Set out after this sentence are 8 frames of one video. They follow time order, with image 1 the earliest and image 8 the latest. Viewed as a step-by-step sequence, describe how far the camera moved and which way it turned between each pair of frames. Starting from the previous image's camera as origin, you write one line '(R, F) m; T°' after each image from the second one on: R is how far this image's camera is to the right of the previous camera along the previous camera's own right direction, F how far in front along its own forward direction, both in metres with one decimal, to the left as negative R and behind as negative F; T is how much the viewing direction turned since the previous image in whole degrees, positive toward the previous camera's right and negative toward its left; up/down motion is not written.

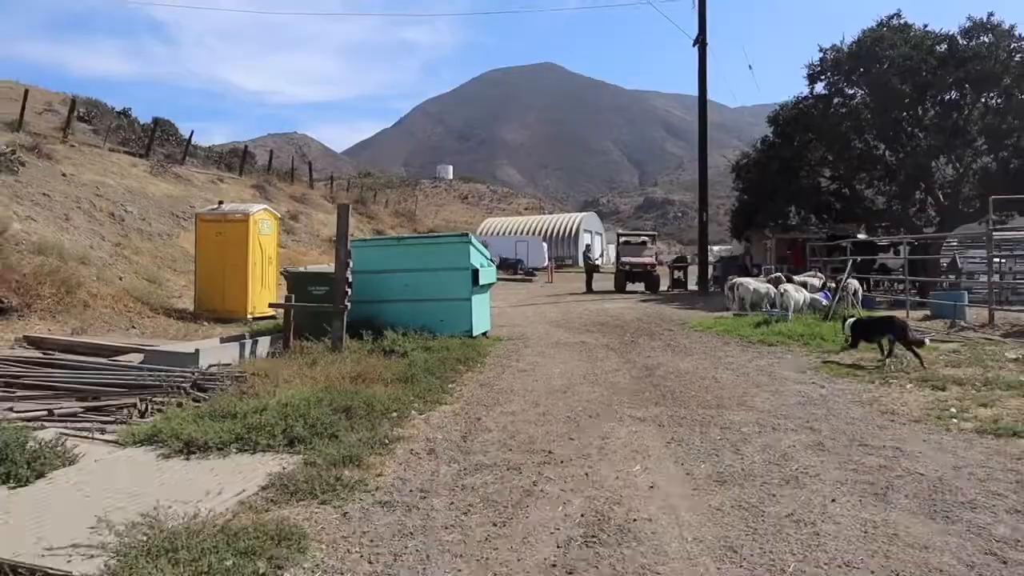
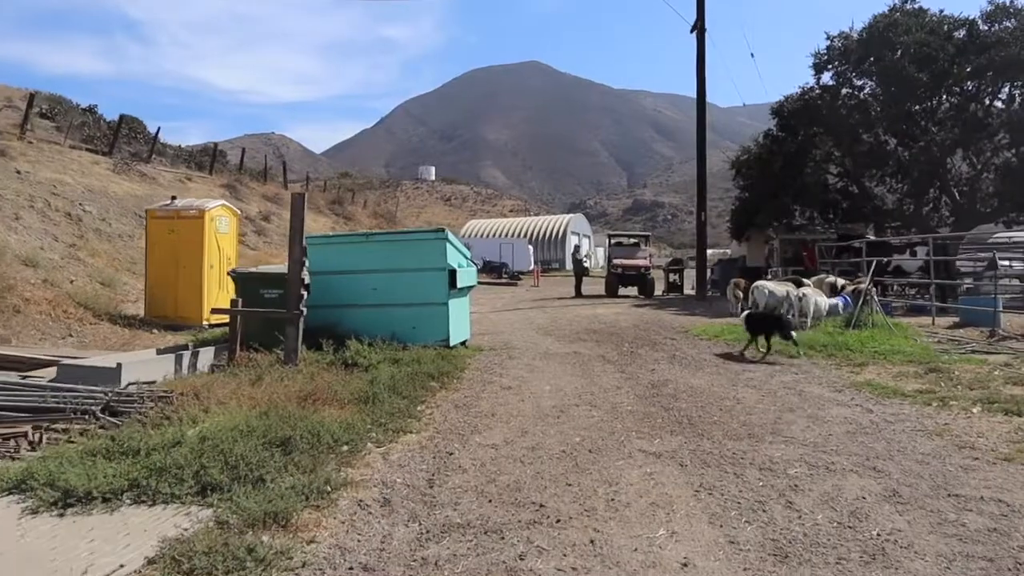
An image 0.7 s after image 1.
(+0.1, +3.2) m; +1°
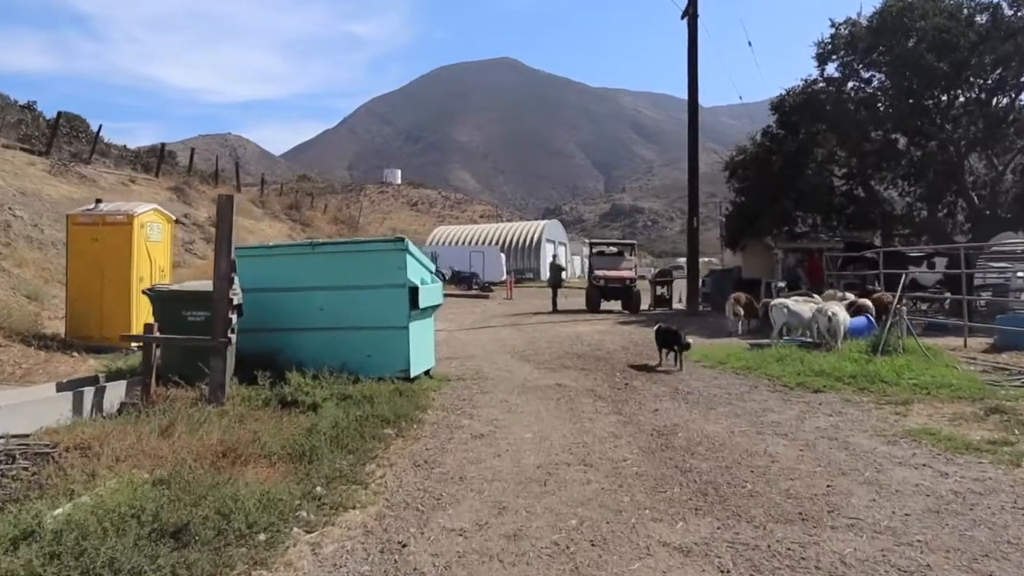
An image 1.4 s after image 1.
(0.0, +3.2) m; +2°
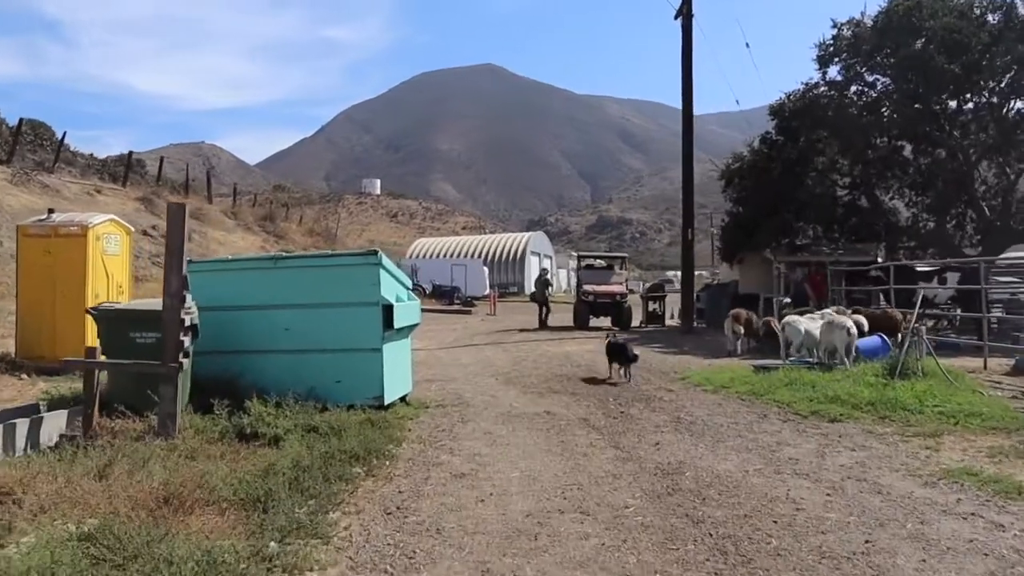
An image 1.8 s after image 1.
(0.0, +1.6) m; +1°
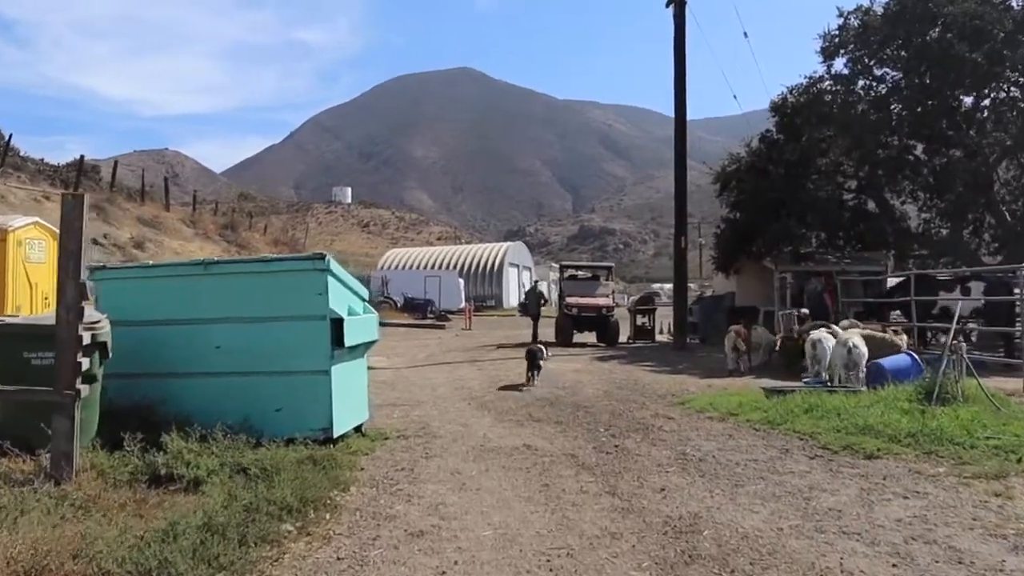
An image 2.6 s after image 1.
(+0.1, +2.5) m; +1°
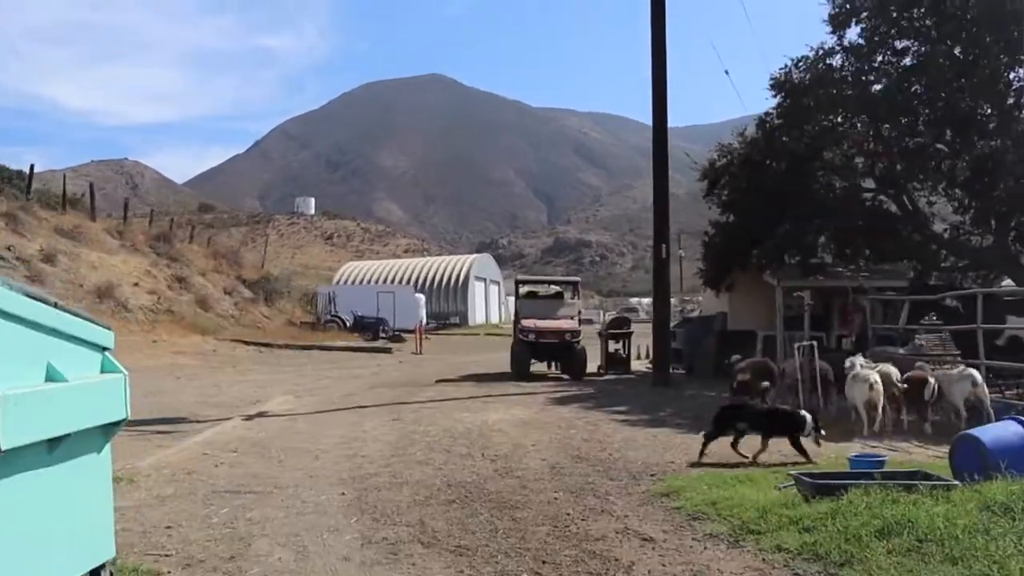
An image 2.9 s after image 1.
(+0.6, +4.4) m; +1°
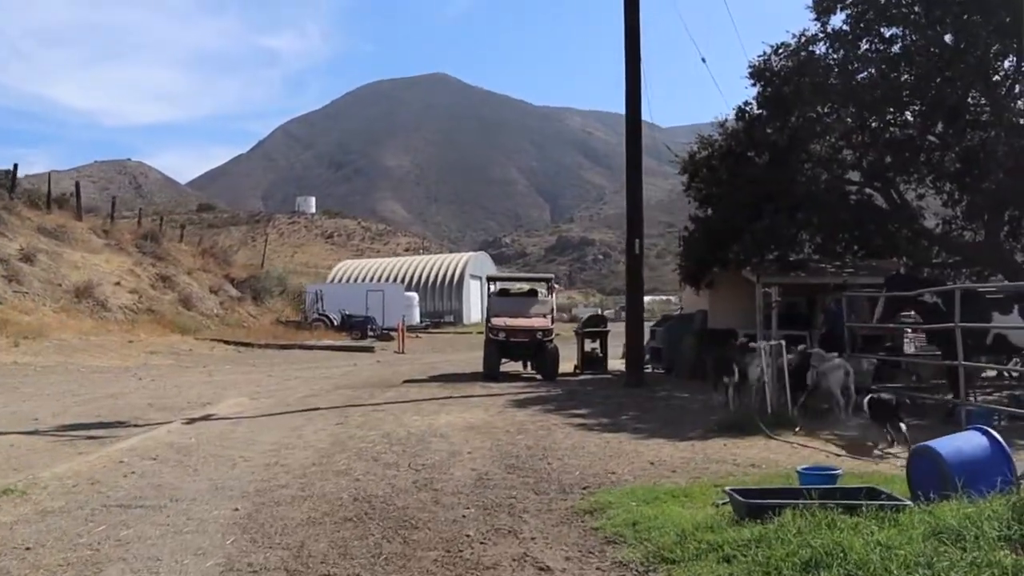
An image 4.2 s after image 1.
(+0.7, +0.8) m; 0°
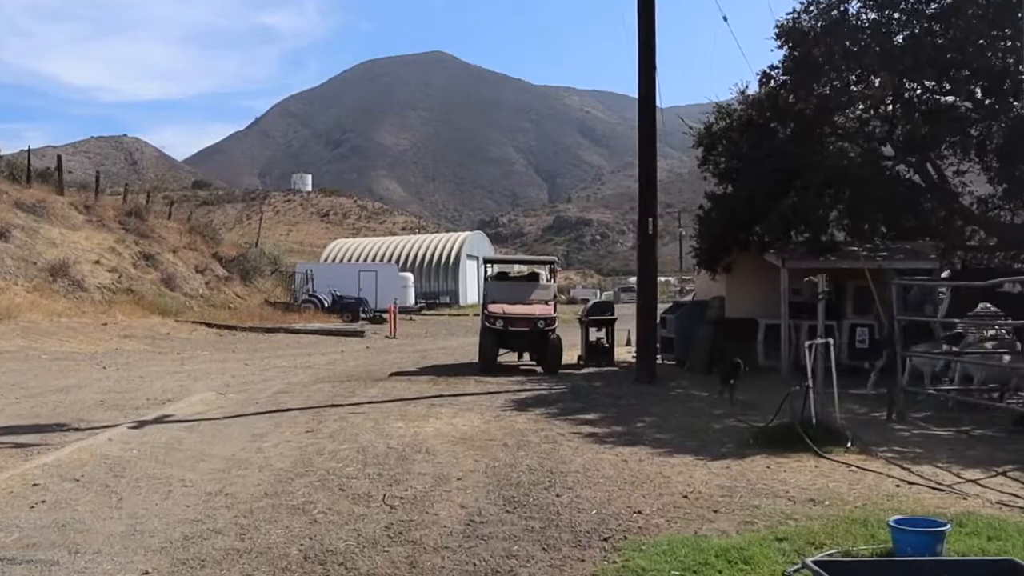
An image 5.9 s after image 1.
(0.0, +1.8) m; 0°
